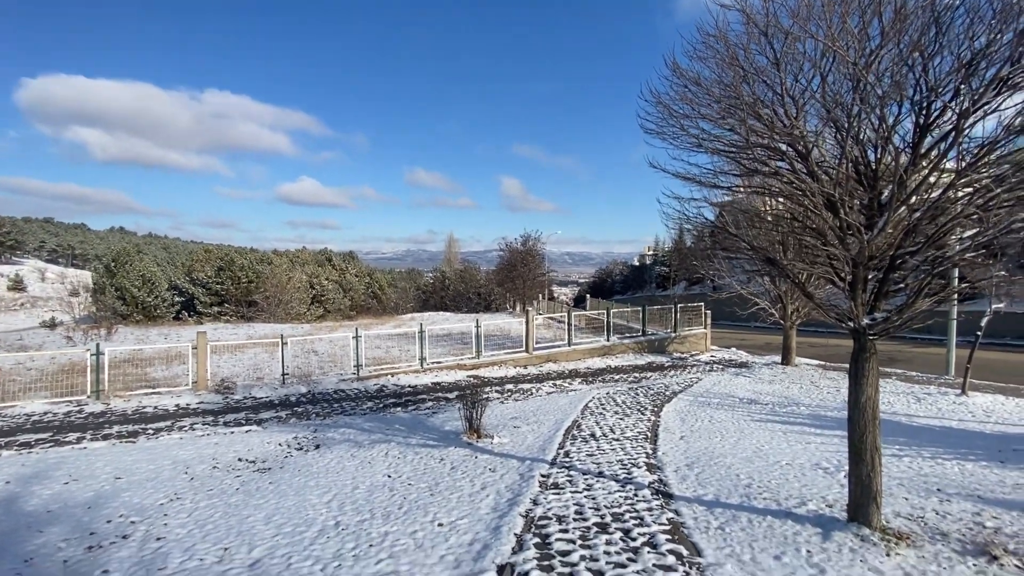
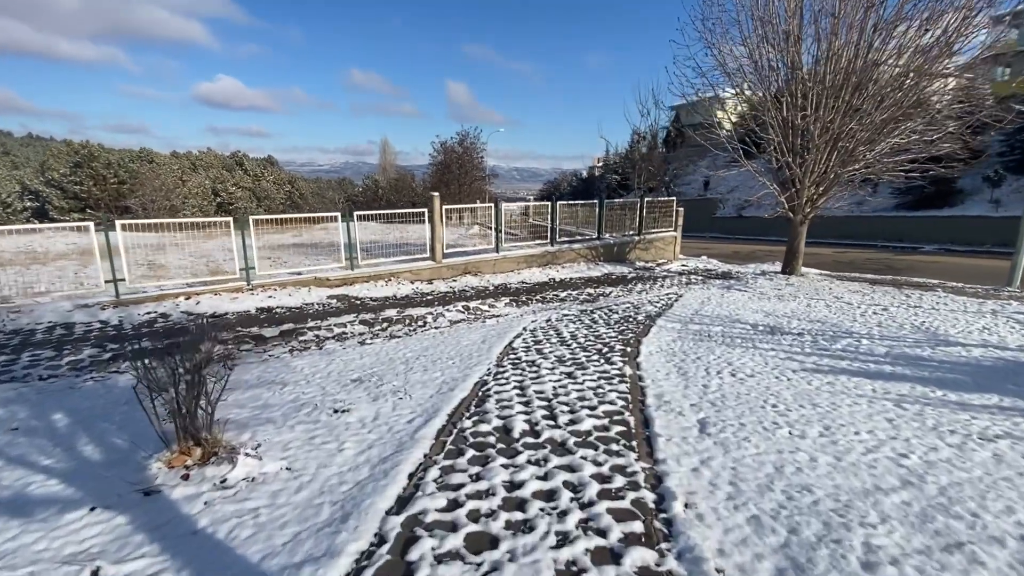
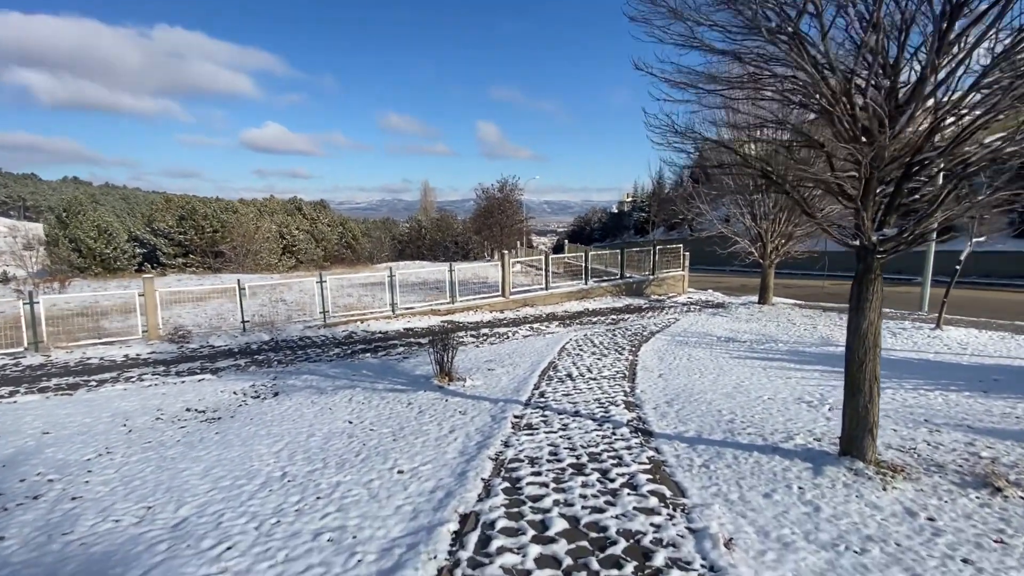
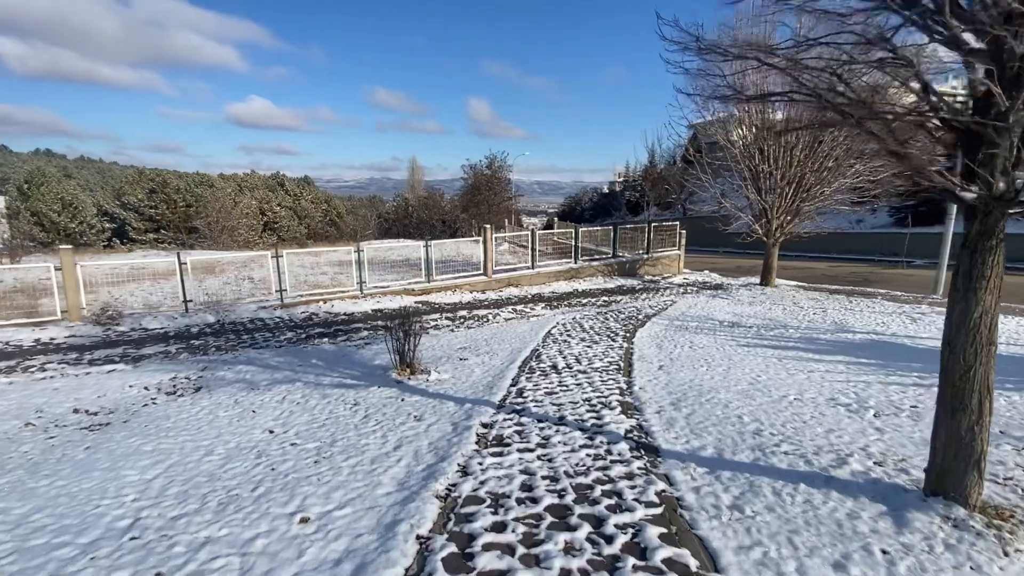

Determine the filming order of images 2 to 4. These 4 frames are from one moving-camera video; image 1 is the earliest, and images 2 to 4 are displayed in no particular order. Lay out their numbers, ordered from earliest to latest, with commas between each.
3, 4, 2
